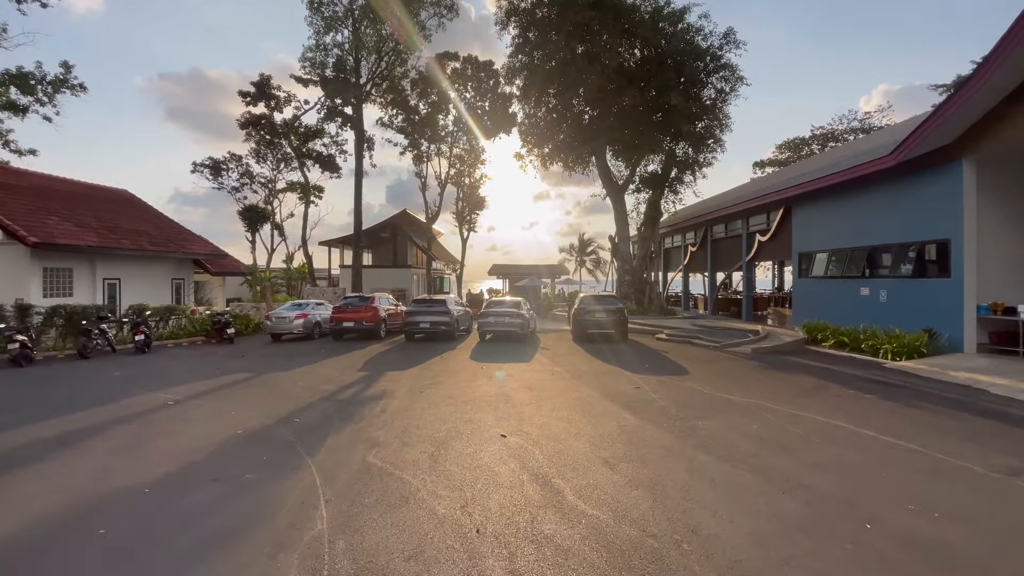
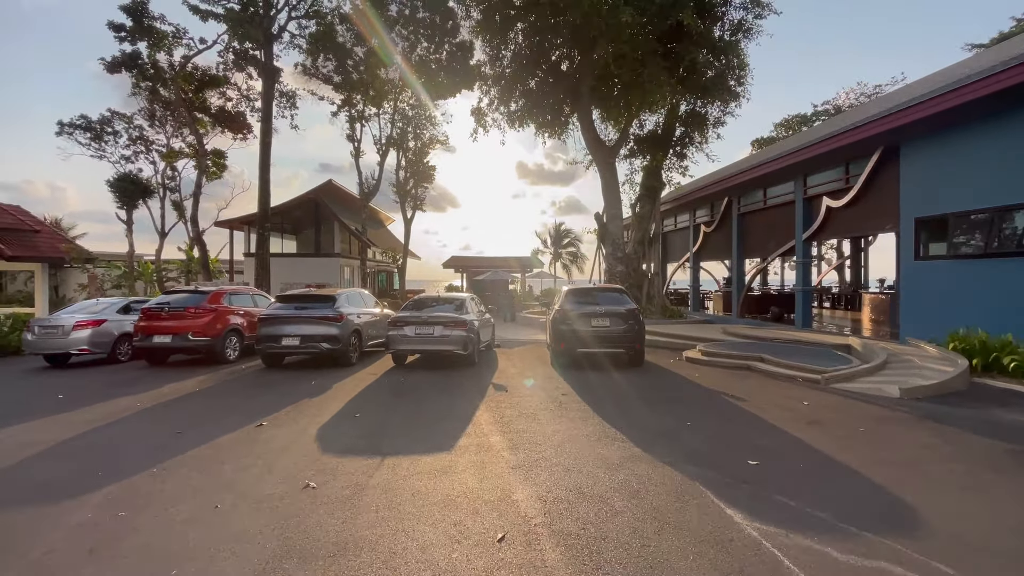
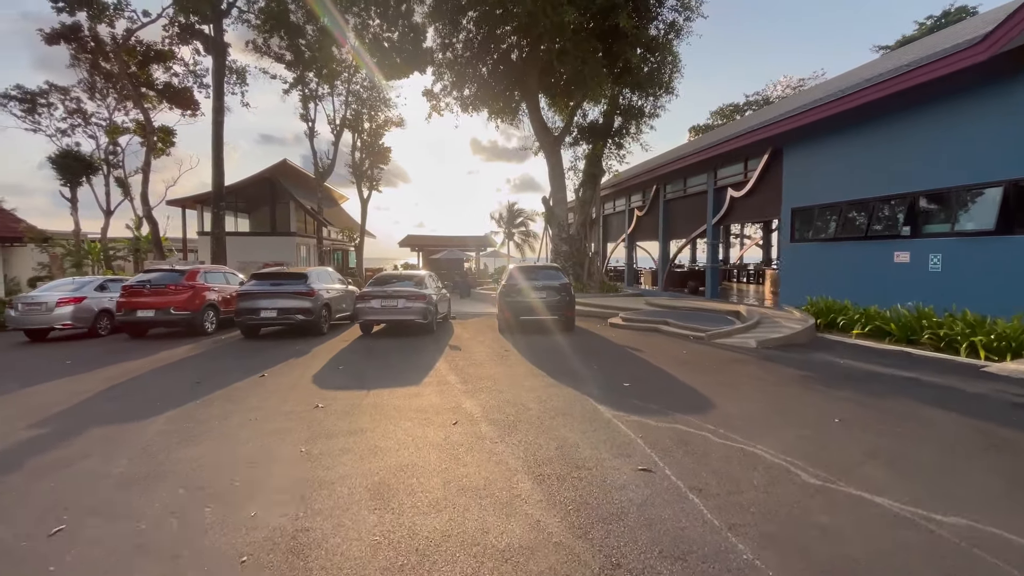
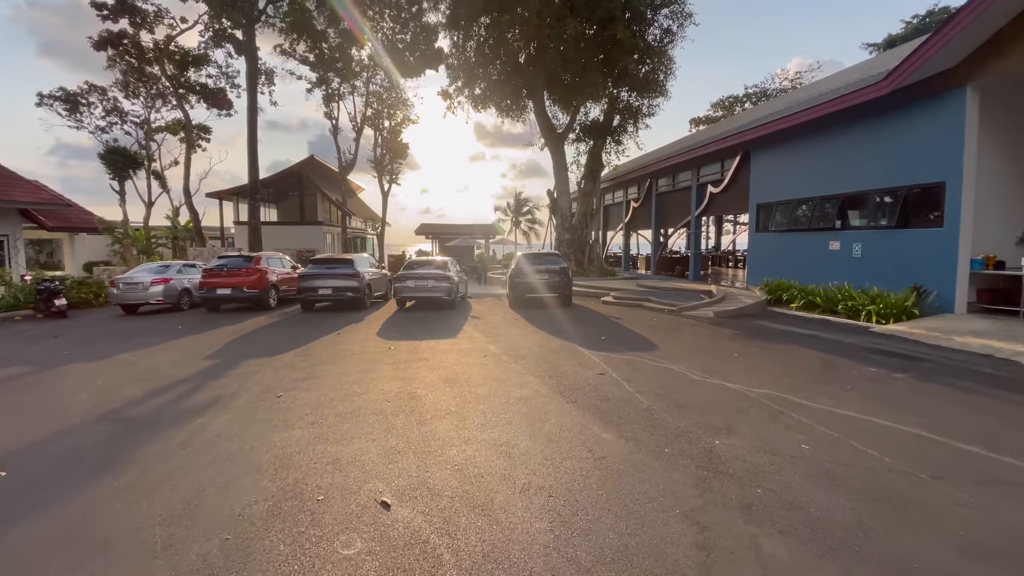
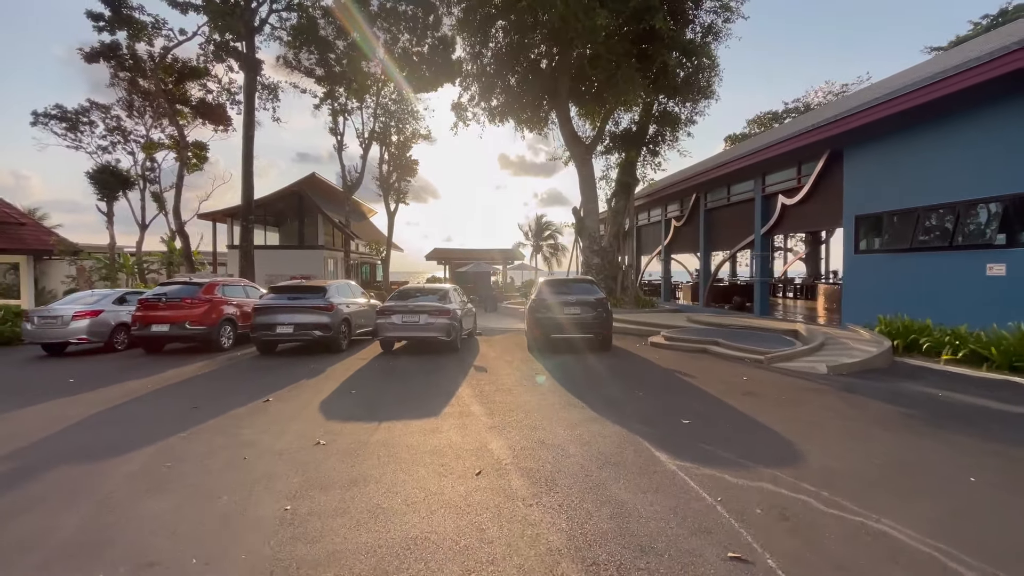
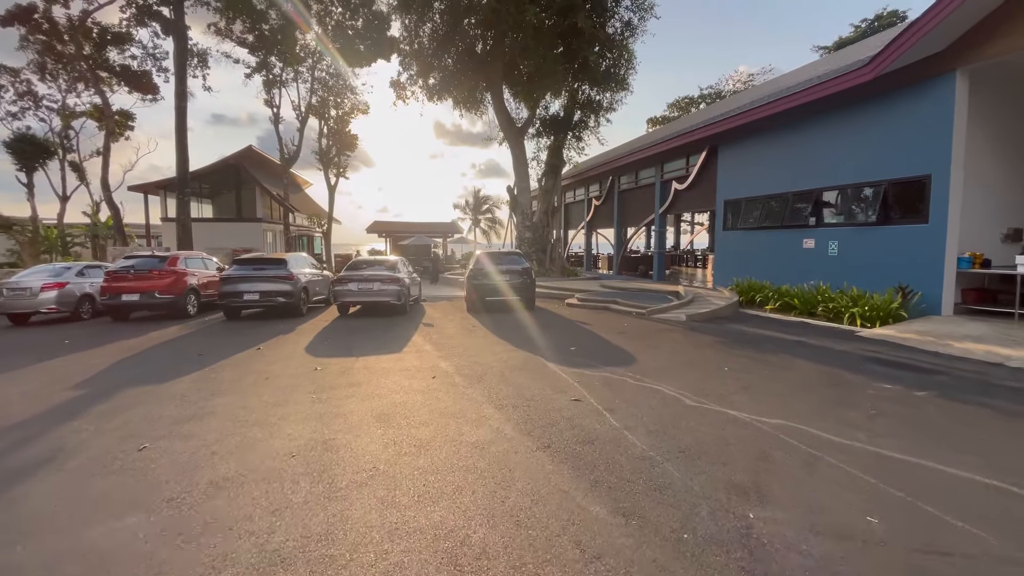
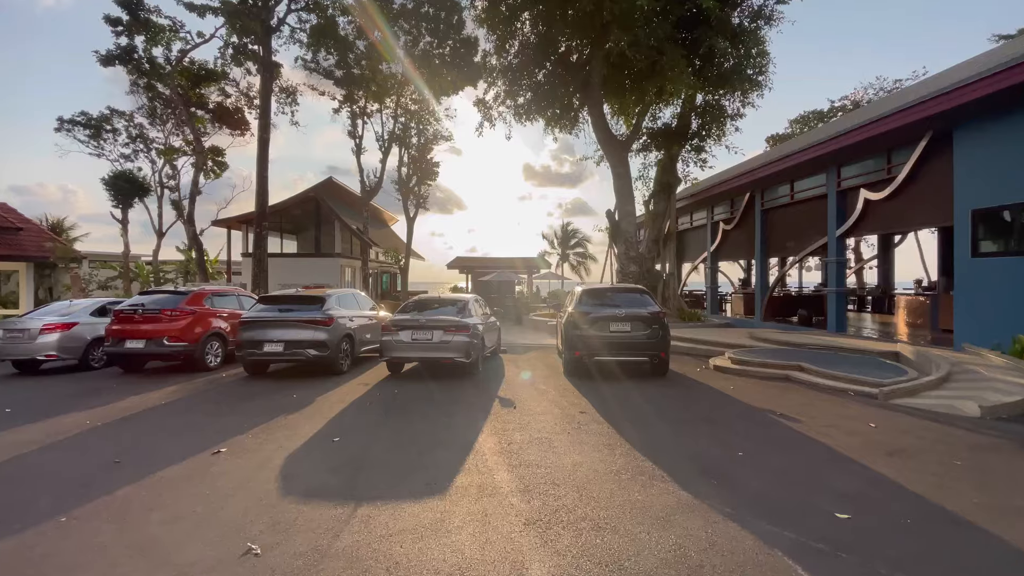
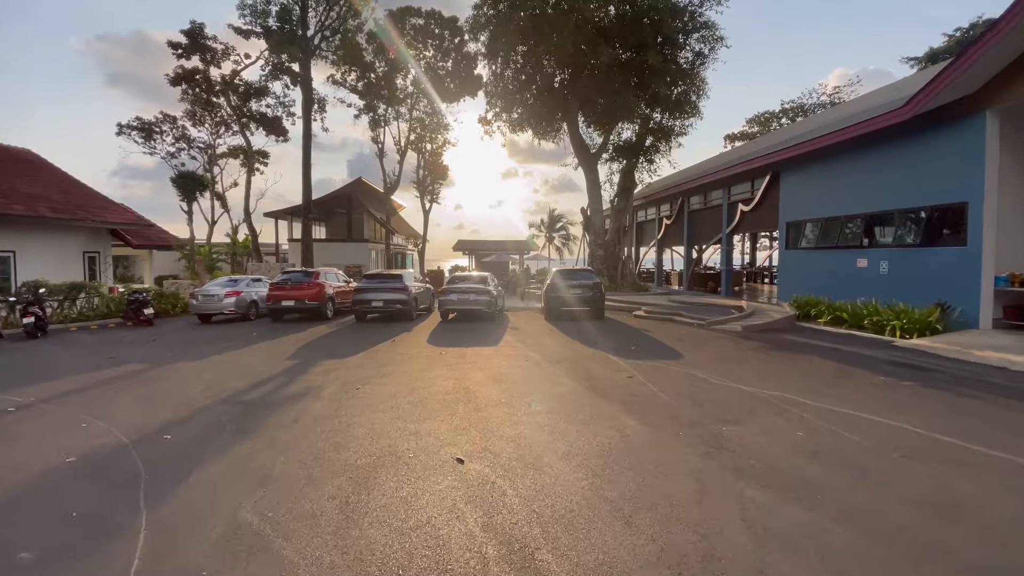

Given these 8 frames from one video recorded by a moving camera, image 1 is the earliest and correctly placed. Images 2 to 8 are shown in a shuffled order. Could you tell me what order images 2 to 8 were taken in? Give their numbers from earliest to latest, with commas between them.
8, 4, 6, 3, 5, 2, 7
